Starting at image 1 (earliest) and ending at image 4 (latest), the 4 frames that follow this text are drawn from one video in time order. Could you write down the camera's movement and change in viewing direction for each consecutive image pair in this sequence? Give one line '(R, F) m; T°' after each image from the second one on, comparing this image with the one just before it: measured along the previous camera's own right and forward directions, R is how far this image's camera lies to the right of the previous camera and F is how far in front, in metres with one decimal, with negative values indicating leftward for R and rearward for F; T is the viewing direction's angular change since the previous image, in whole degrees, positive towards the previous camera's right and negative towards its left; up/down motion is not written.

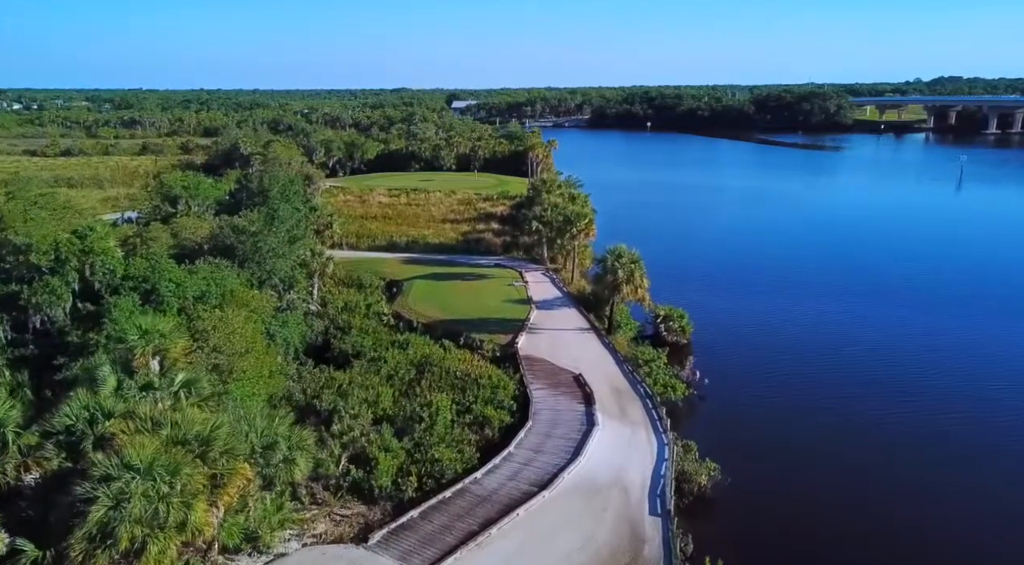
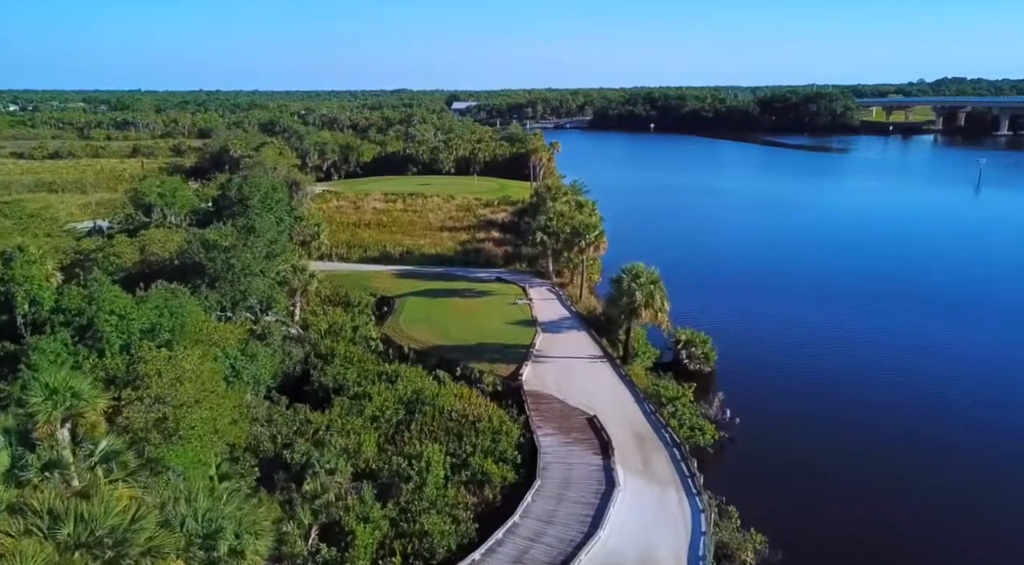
(-0.1, +4.3) m; 0°
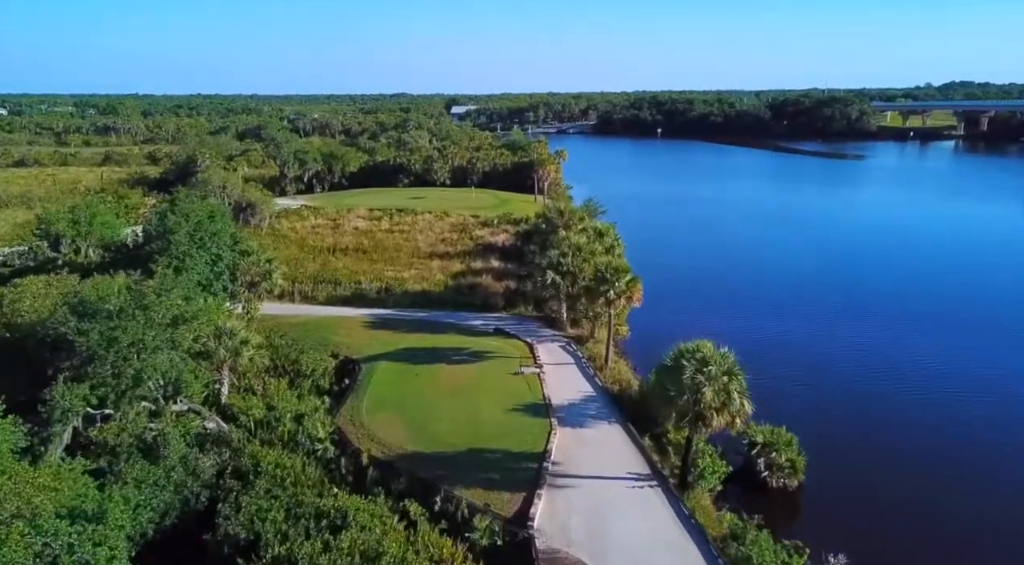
(-0.1, +10.7) m; 0°
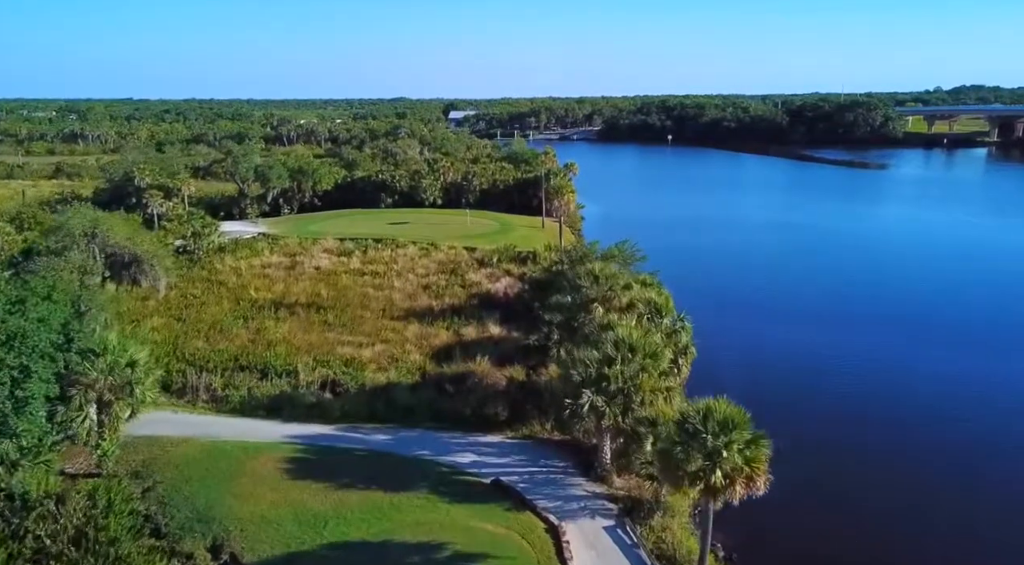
(-0.3, +15.3) m; 0°
